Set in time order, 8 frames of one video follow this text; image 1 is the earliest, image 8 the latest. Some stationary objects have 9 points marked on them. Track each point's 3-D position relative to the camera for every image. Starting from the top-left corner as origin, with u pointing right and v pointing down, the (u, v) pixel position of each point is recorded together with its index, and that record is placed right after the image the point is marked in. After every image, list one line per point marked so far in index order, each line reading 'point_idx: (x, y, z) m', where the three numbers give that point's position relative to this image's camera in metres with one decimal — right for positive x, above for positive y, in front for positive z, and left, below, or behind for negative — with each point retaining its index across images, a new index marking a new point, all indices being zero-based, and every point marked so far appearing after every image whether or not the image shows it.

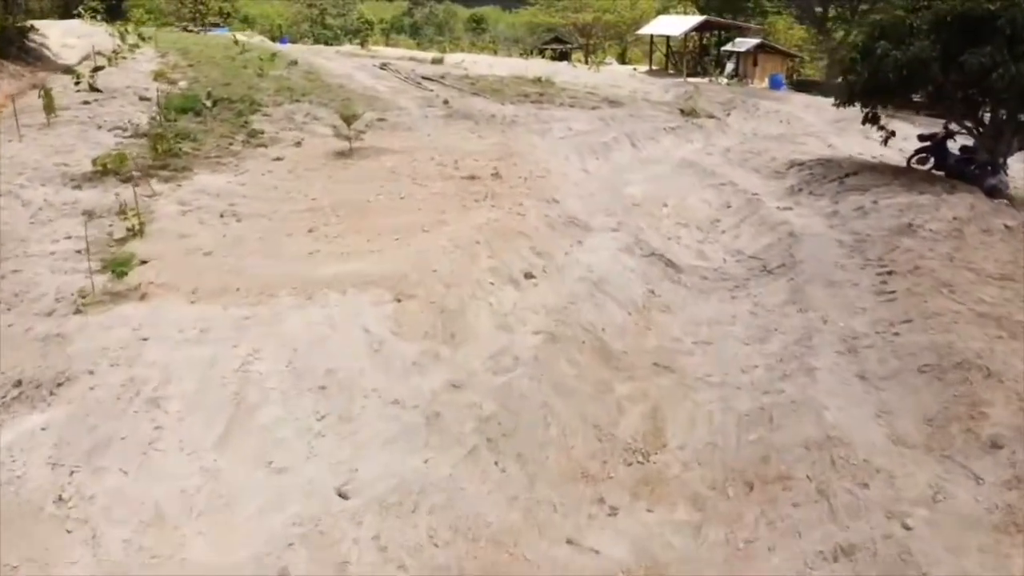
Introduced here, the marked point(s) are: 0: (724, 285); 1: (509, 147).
0: (+3.3, +0.1, +12.4) m
1: (-0.1, +3.2, +18.3) m
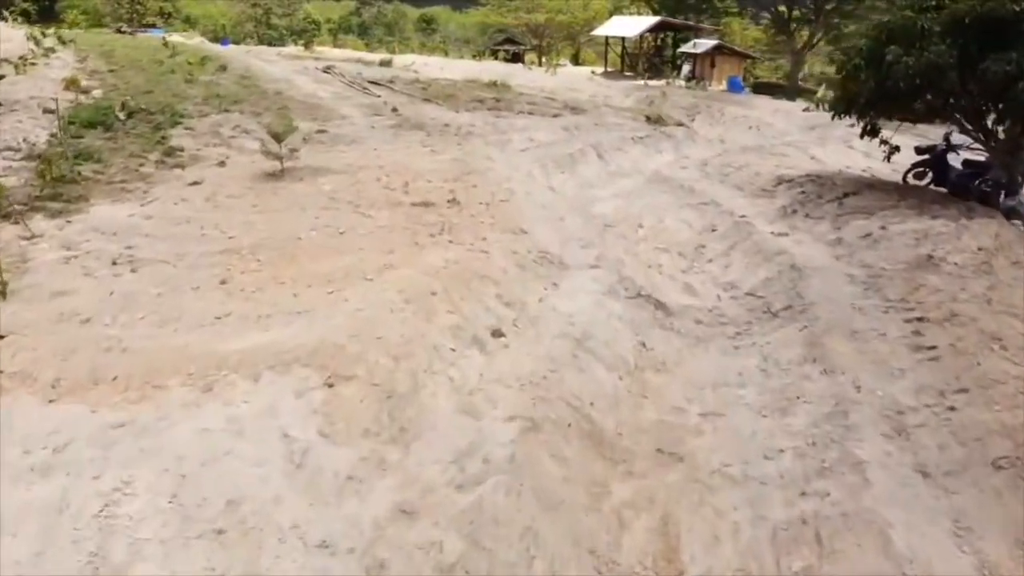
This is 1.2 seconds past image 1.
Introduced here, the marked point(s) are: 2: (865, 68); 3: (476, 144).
0: (+2.8, -0.6, +10.6) m
1: (-1.0, +2.5, +16.3) m
2: (+5.5, +3.5, +12.5) m
3: (-0.9, +3.6, +19.6) m
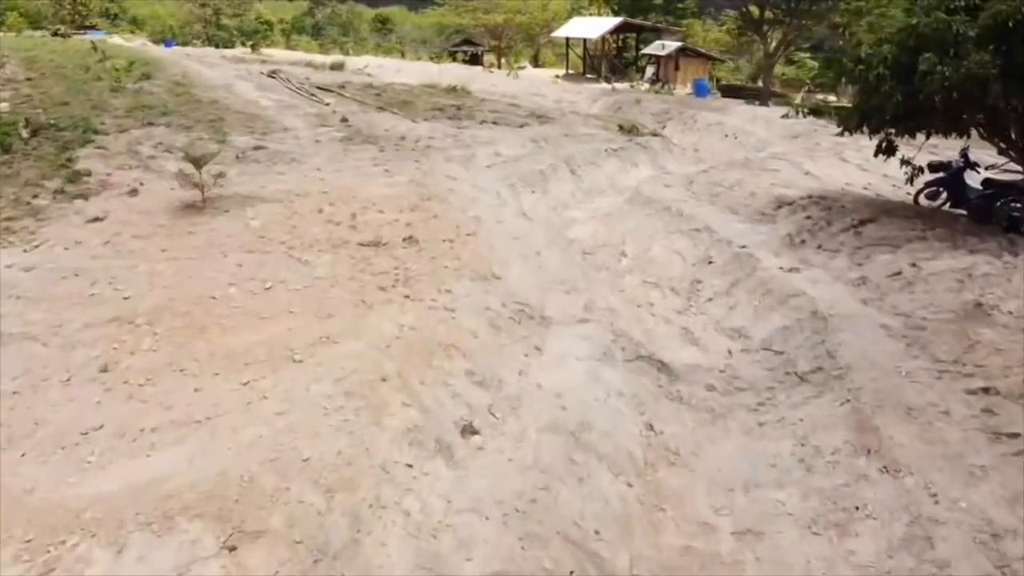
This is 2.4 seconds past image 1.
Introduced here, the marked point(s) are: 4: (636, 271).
0: (+2.5, -1.2, +8.7) m
1: (-1.6, +1.8, +14.2) m
2: (+5.1, +2.8, +10.8) m
3: (-1.7, +2.9, +17.5) m
4: (+2.0, +0.3, +13.2) m
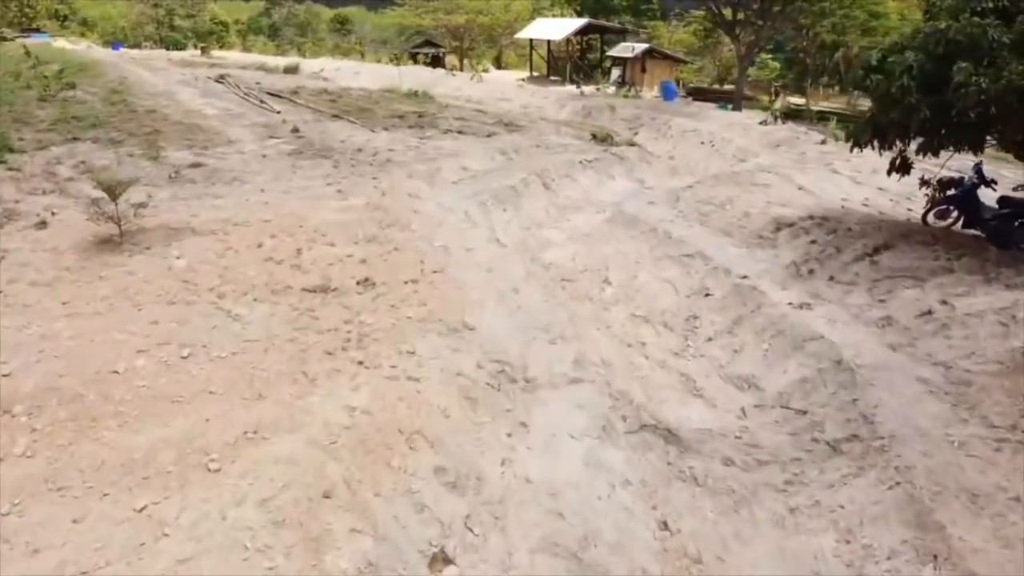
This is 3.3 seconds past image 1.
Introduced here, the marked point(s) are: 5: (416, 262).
0: (+2.3, -1.7, +7.2) m
1: (-2.0, +1.2, +12.6) m
2: (+4.7, +2.4, +9.5) m
3: (-2.3, +2.3, +15.8) m
4: (+1.6, -0.2, +11.7) m
5: (-1.3, +0.3, +10.2) m
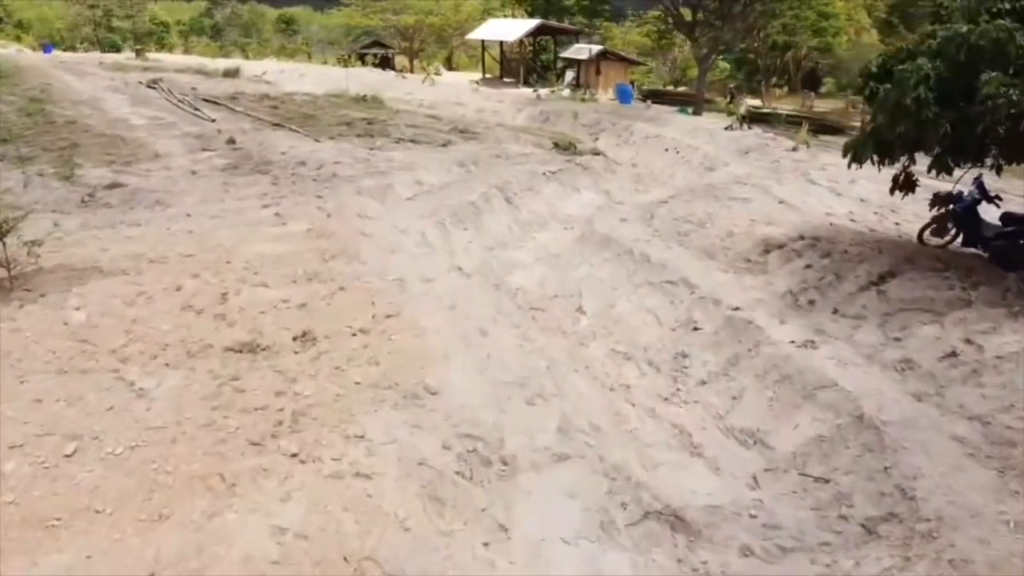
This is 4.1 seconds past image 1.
0: (+2.1, -2.2, +6.0) m
1: (-2.6, +0.7, +11.1) m
2: (+4.4, +2.0, +8.4) m
3: (-3.0, +1.8, +14.3) m
4: (+1.2, -0.7, +10.4) m
5: (-1.6, -0.2, +8.7) m
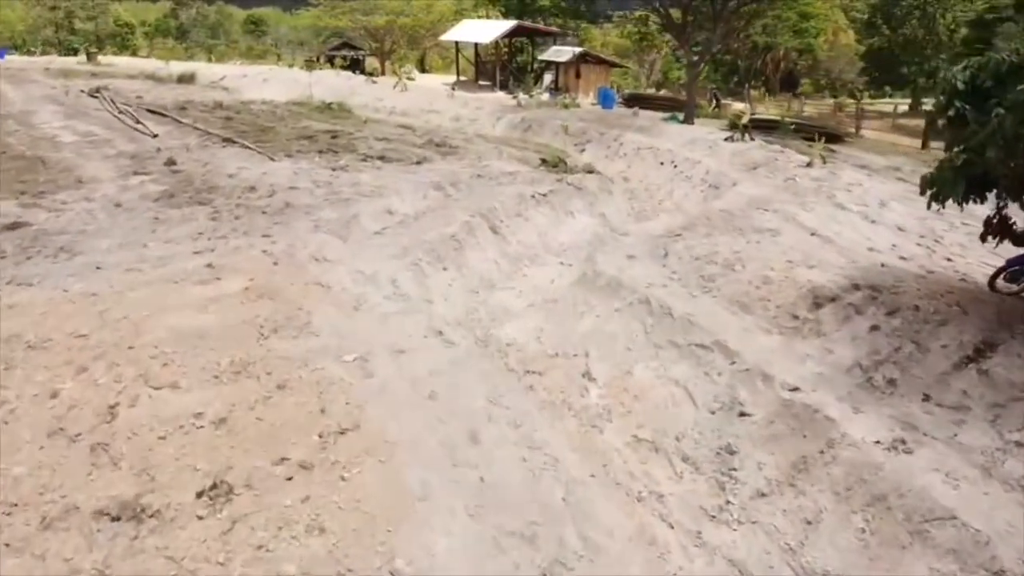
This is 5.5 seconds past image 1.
0: (+2.2, -2.9, +3.9) m
1: (-2.6, -0.1, +8.8) m
2: (+4.4, +1.2, +6.3) m
3: (-3.2, +1.0, +12.0) m
4: (+1.1, -1.4, +8.2) m
5: (-1.6, -1.0, +6.5) m
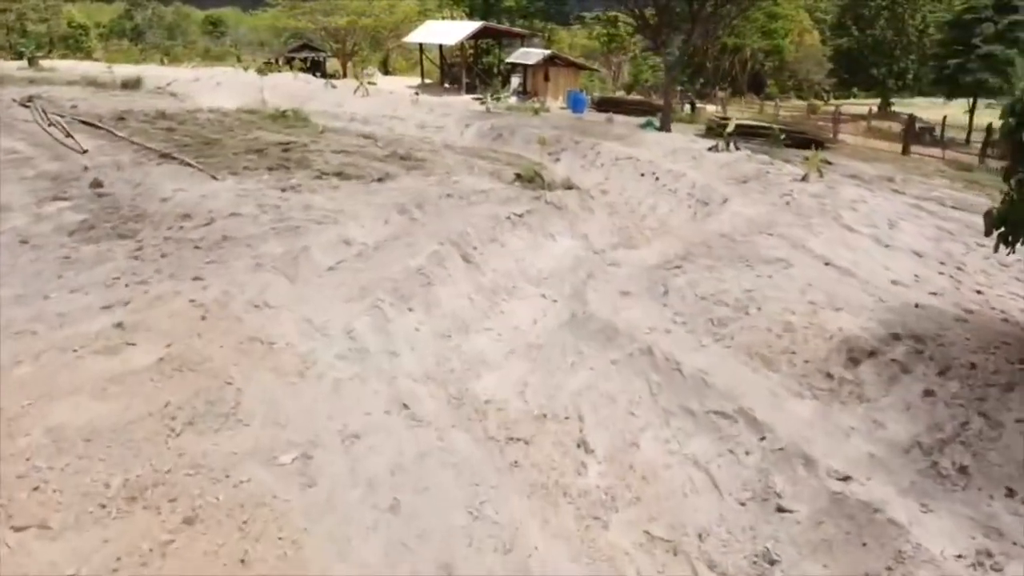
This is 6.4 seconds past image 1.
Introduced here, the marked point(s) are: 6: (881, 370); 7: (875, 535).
0: (+2.3, -3.4, +2.4) m
1: (-2.8, -0.7, +7.1) m
2: (+4.3, +0.7, +4.9) m
3: (-3.5, +0.3, +10.3) m
4: (+1.0, -2.0, +6.7) m
5: (-1.7, -1.6, +4.8) m
6: (+3.5, -0.8, +7.7) m
7: (+2.7, -1.8, +5.9) m
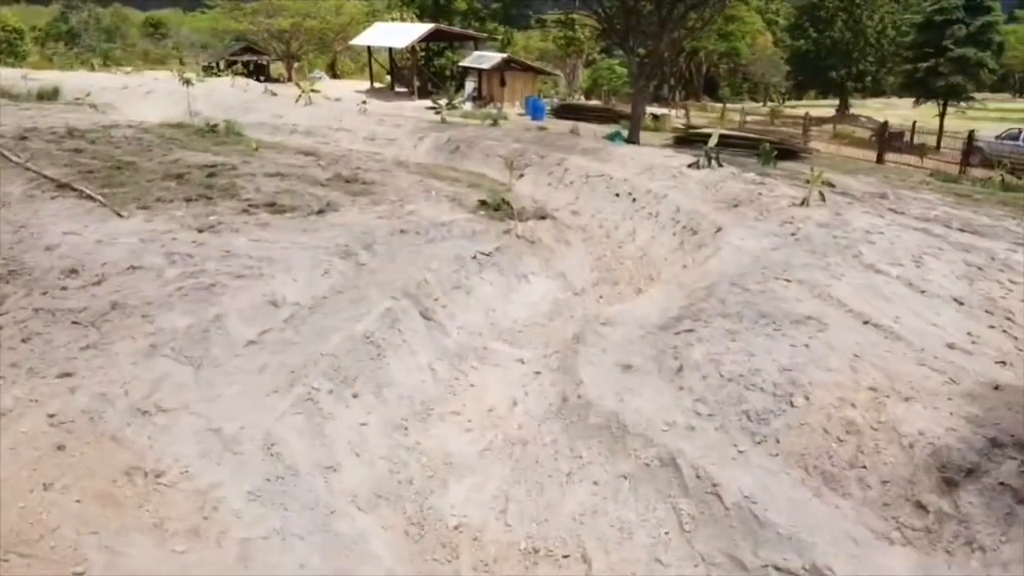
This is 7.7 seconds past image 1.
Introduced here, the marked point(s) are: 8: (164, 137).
0: (+2.6, -4.2, +0.3) m
1: (-2.9, -1.5, +4.8) m
2: (+4.3, 0.0, +3.0) m
3: (-3.8, -0.5, +7.9) m
4: (+1.0, -2.7, +4.6) m
5: (-1.6, -2.4, +2.6) m
6: (+3.4, -1.5, +5.7) m
7: (+2.7, -2.6, +3.9) m
8: (-8.3, +3.5, +19.1) m
